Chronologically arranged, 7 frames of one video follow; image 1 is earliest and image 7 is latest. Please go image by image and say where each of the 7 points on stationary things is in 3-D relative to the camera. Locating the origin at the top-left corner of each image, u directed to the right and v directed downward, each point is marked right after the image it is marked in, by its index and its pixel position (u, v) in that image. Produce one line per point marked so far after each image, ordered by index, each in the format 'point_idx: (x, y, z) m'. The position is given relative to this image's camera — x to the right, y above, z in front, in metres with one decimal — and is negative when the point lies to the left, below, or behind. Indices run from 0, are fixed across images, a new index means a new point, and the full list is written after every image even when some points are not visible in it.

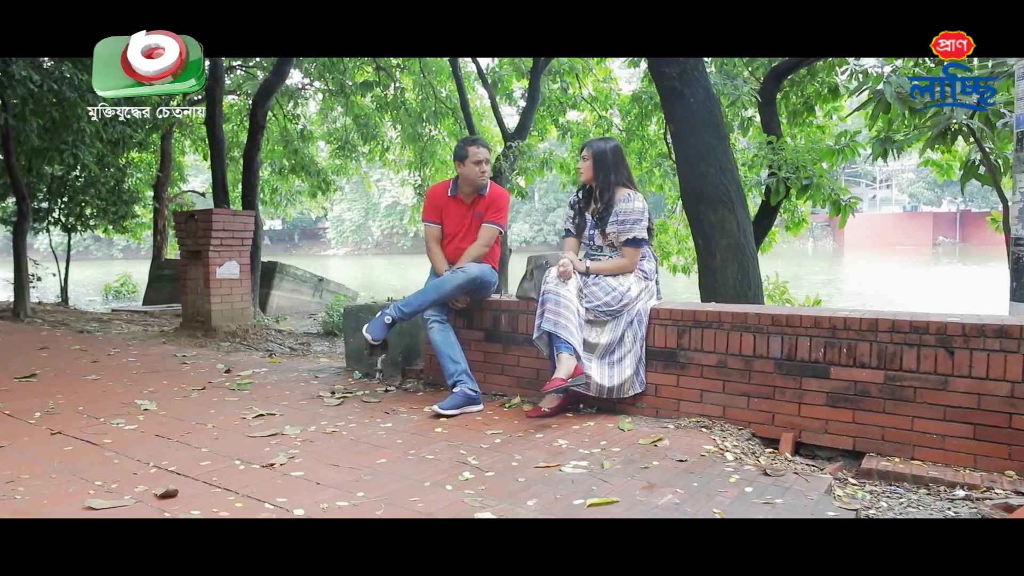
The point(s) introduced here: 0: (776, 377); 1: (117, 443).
0: (+1.4, -0.5, +3.8) m
1: (-1.9, -0.8, +3.5) m
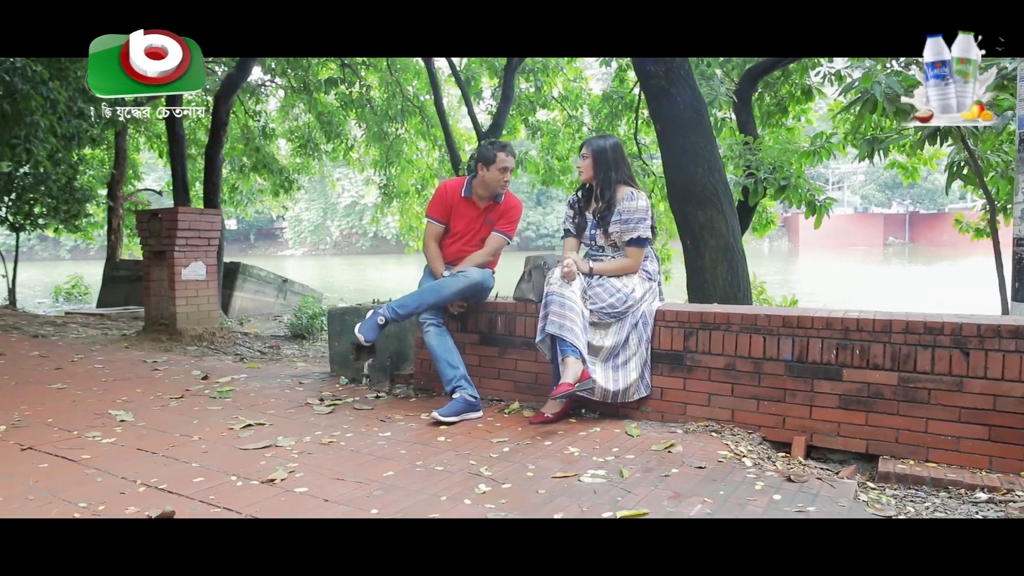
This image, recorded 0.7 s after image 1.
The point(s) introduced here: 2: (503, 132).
0: (+1.4, -0.5, +3.7) m
1: (-1.9, -0.8, +3.2) m
2: (-0.2, +2.6, +11.8) m
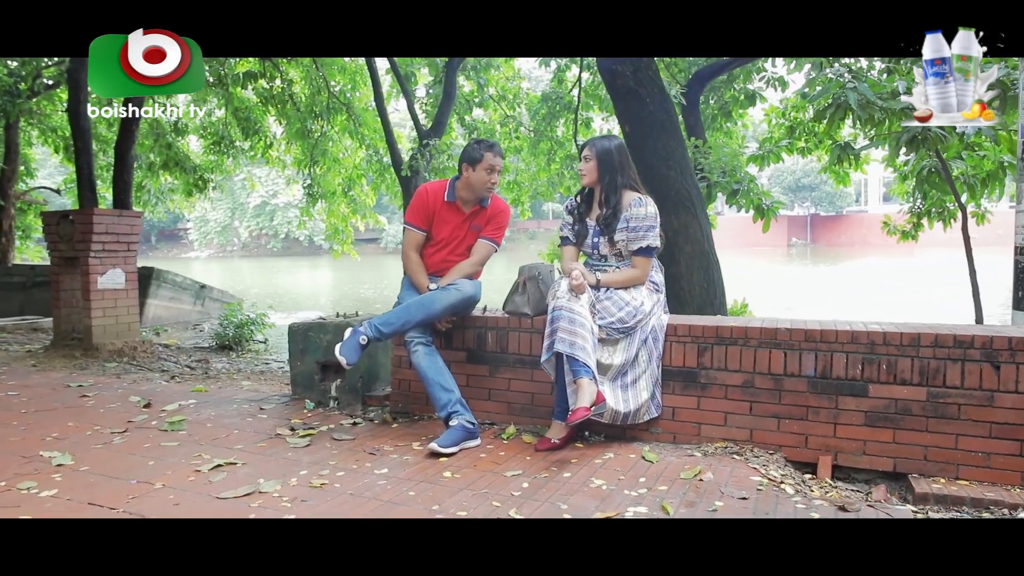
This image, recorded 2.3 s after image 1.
0: (+1.5, -0.5, +3.5) m
1: (-1.8, -0.9, +2.7) m
2: (-1.1, +2.5, +11.4) m
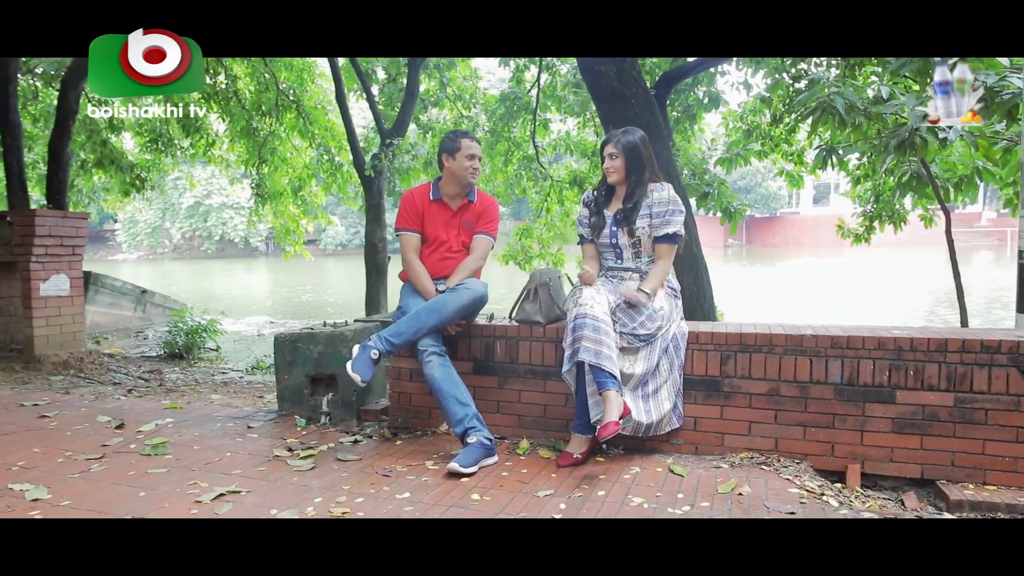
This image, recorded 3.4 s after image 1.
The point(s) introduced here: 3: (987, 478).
0: (+1.6, -0.6, +3.5) m
1: (-1.6, -0.9, +2.3) m
2: (-1.7, +2.4, +11.1) m
3: (+2.2, -0.9, +3.3) m
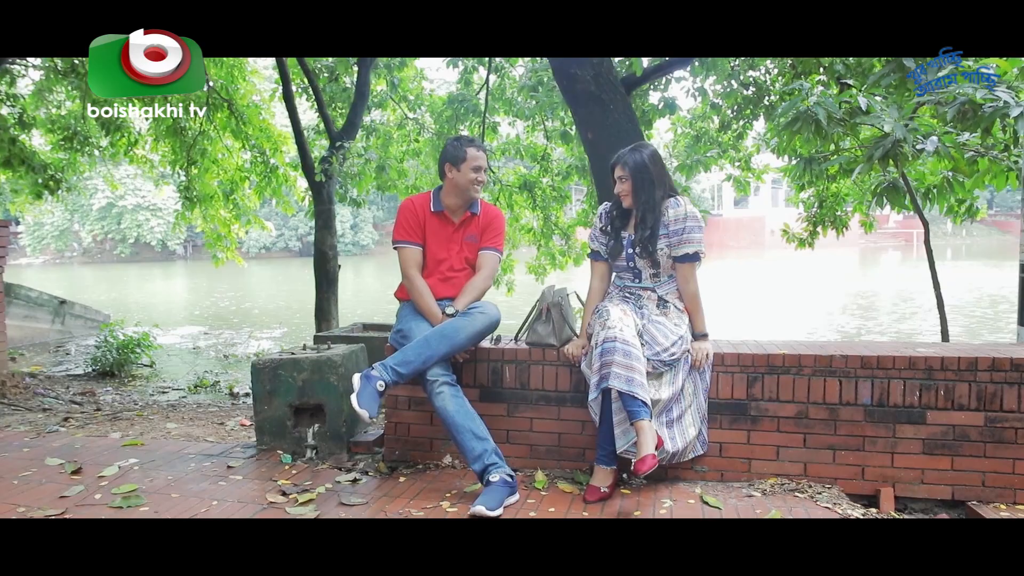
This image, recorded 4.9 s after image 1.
0: (+1.7, -0.7, +3.4) m
1: (-1.4, -1.0, +1.9) m
2: (-2.3, +2.3, +10.6) m
3: (+2.3, -1.0, +3.3) m
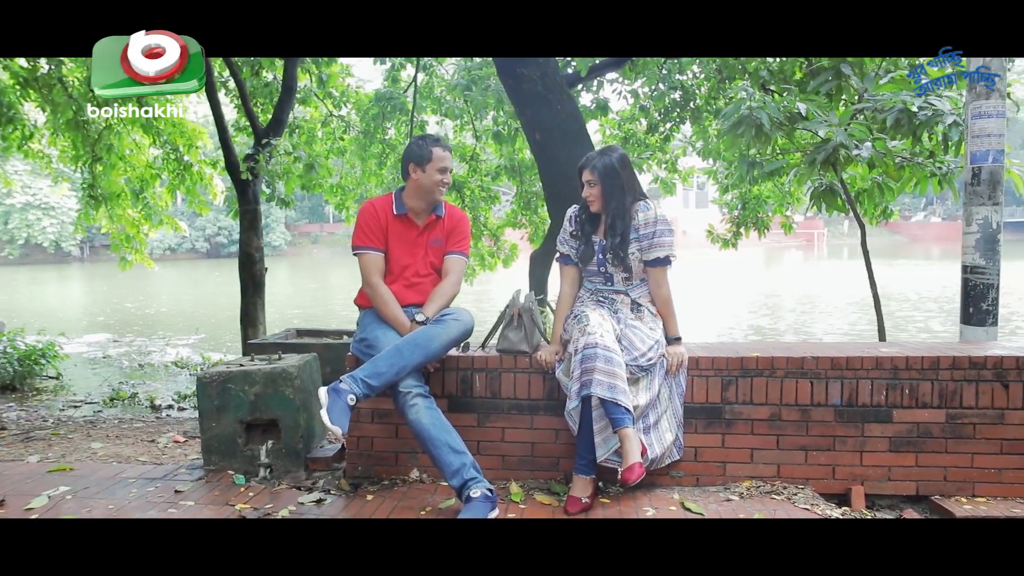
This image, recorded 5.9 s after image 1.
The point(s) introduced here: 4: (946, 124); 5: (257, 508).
0: (+1.6, -0.7, +3.4) m
1: (-1.3, -1.1, +1.6) m
2: (-3.3, +2.3, +10.2) m
3: (+2.2, -1.0, +3.4) m
4: (+3.1, +1.2, +5.1) m
5: (-1.2, -1.0, +3.2) m
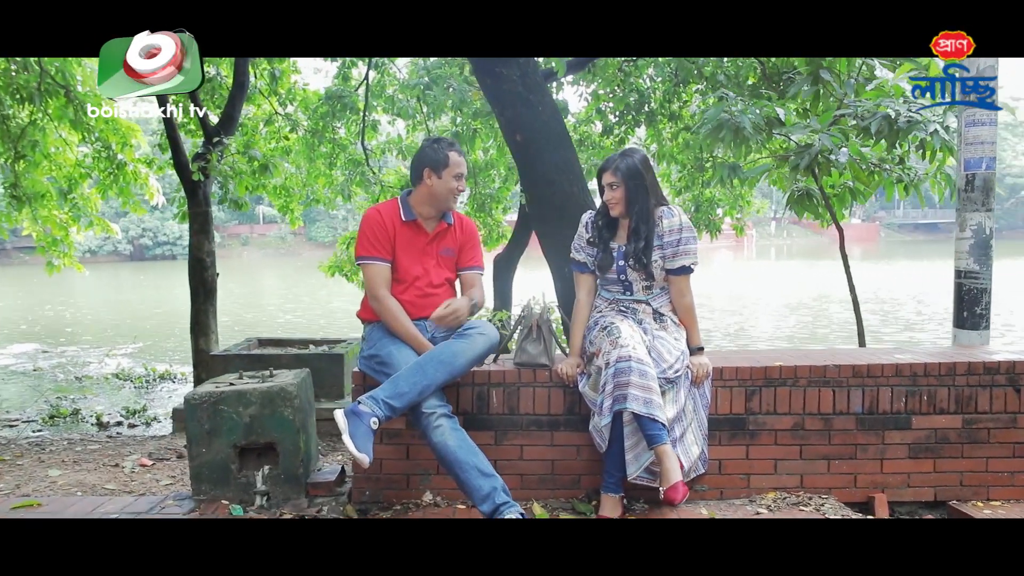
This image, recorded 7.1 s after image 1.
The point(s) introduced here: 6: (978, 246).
0: (+1.7, -0.7, +3.4) m
1: (-1.0, -1.1, +1.4) m
2: (-3.8, +2.2, +9.7) m
3: (+2.3, -1.0, +3.4) m
4: (+3.0, +1.2, +5.2) m
5: (-1.0, -1.0, +2.9) m
6: (+2.8, +0.3, +4.2) m
